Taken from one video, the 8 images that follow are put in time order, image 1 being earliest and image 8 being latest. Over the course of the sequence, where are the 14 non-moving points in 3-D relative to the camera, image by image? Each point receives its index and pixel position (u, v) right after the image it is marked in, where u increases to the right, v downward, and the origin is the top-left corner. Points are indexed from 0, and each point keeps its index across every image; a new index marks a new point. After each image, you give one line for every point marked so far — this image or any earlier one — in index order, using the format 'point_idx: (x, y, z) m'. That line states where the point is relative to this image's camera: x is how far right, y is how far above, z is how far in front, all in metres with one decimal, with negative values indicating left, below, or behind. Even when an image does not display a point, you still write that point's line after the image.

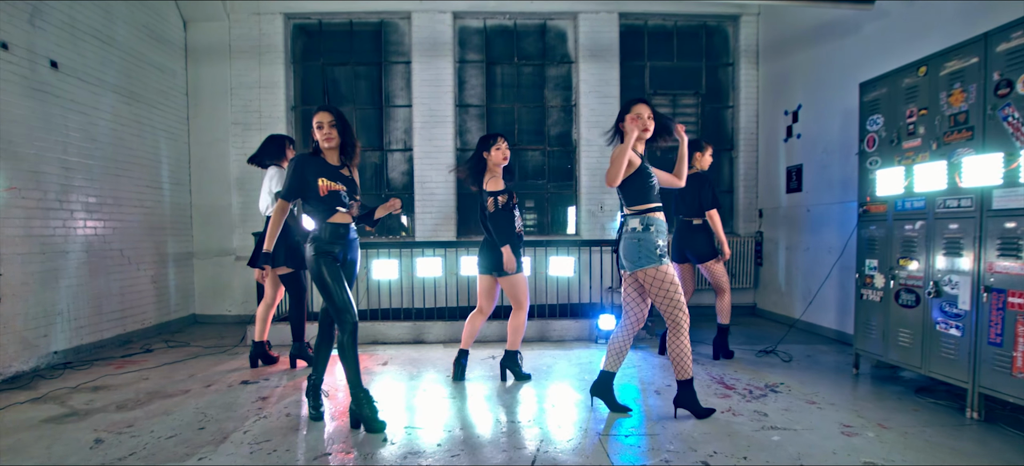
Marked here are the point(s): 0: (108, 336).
0: (-3.0, -0.8, +4.8) m
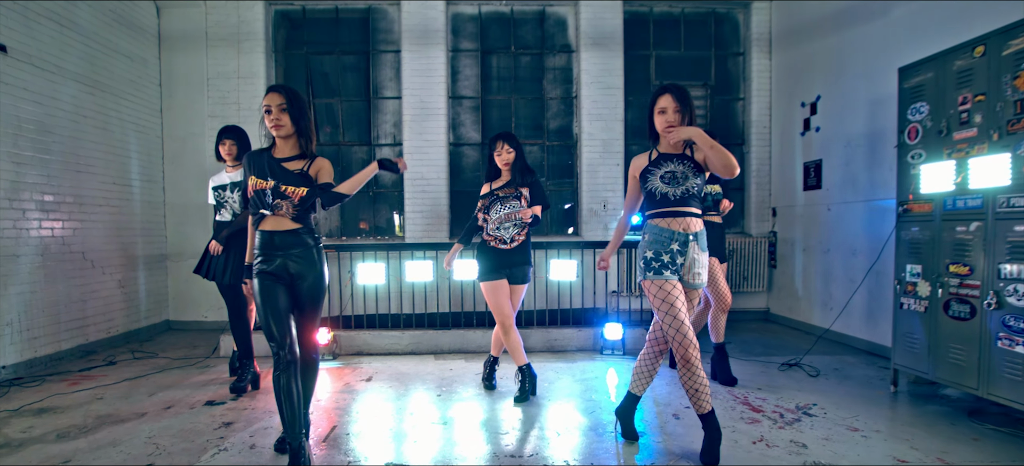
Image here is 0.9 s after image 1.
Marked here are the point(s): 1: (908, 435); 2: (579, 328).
0: (-3.0, -0.8, +4.4) m
1: (+1.7, -0.9, +2.8) m
2: (+0.5, -0.7, +4.7) m
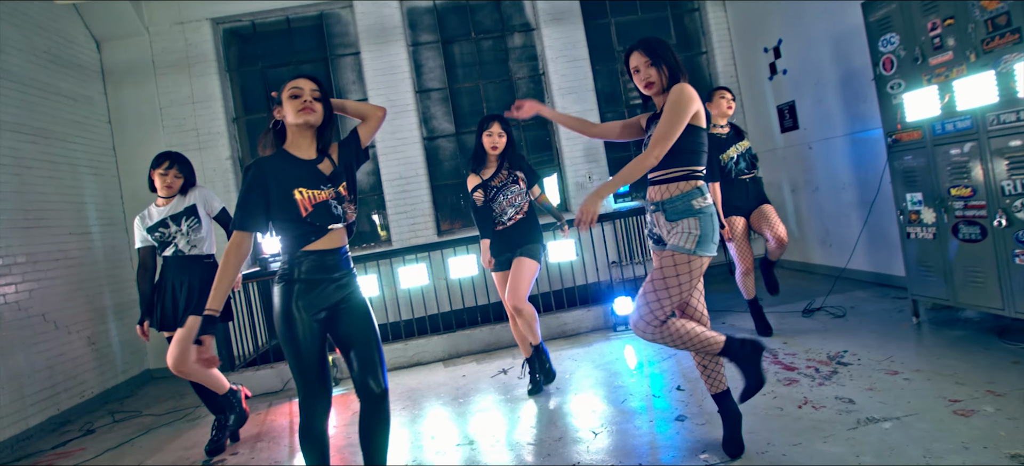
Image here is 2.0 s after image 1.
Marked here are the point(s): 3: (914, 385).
0: (-2.9, -1.2, +4.1) m
1: (+1.8, -0.6, +2.7) m
2: (+0.5, -0.5, +4.6) m
3: (+1.6, -0.6, +2.6) m
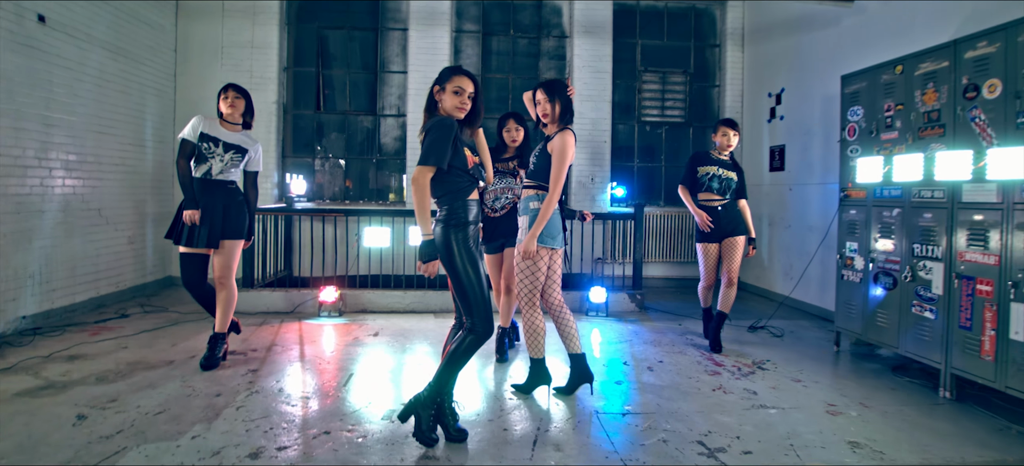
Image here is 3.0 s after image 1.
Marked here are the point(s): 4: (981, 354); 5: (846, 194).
0: (-3.1, -0.5, +4.7) m
1: (+1.7, -0.8, +3.3) m
2: (+0.4, -0.5, +5.2) m
3: (+1.4, -0.8, +3.2) m
4: (+2.1, -0.5, +3.0) m
5: (+2.1, +0.2, +4.0) m
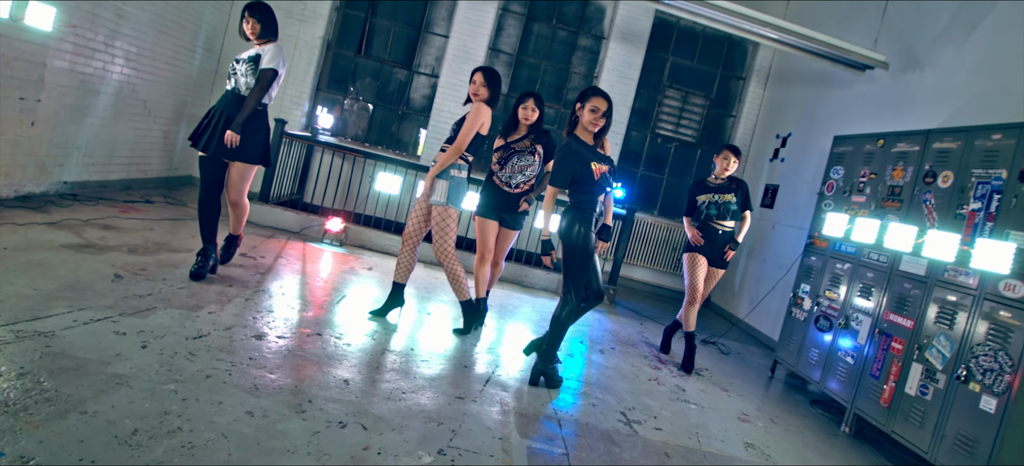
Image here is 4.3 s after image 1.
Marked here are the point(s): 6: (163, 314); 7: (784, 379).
0: (-3.1, +0.4, +5.1) m
1: (+1.4, -1.0, +3.8) m
2: (+0.3, -0.3, +5.7) m
3: (+1.2, -0.9, +3.7) m
4: (+1.9, -0.9, +3.4) m
5: (+2.0, -0.1, +4.5) m
6: (-1.5, -0.3, +2.8) m
7: (+1.9, -1.0, +4.6) m
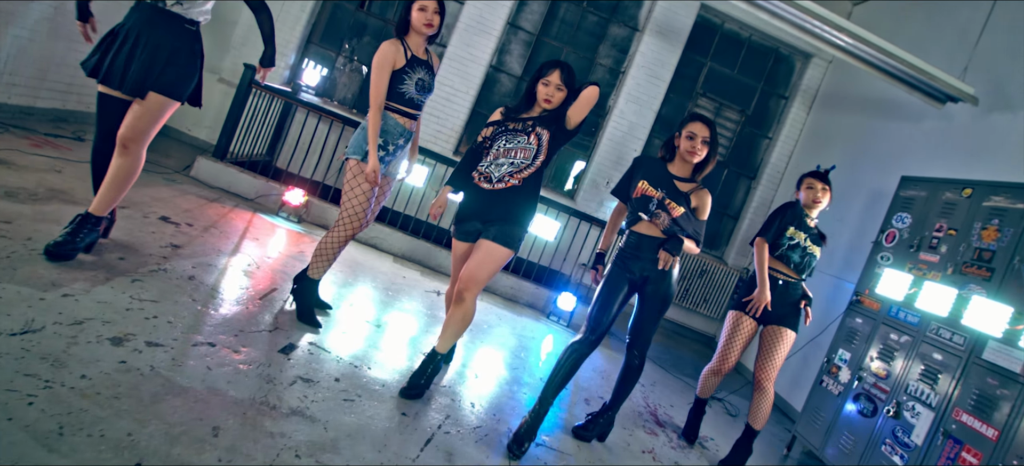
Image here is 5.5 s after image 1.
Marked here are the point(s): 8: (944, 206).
0: (-3.1, +0.8, +4.3) m
1: (+1.2, -1.2, +3.0) m
2: (+0.2, -0.4, +4.9) m
3: (+1.0, -1.1, +2.9) m
4: (+1.7, -1.2, +2.6) m
5: (+1.9, -0.4, +3.7) m
6: (-1.6, -0.2, +2.0) m
7: (+1.6, -1.3, +3.8) m
8: (+2.2, +0.1, +3.3) m
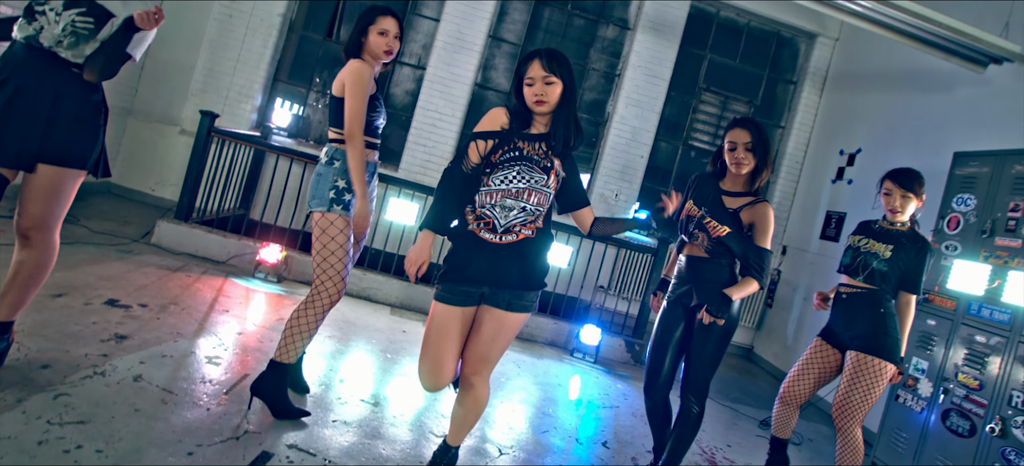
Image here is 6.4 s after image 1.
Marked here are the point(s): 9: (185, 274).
0: (-3.1, +0.3, +3.8) m
1: (+1.4, -1.2, +2.5) m
2: (+0.3, -0.6, +4.3) m
3: (+1.2, -1.2, +2.3) m
4: (+1.9, -1.1, +2.1) m
5: (+2.0, -0.3, +3.1) m
6: (-1.5, -0.5, +1.5) m
7: (+1.8, -1.3, +3.2) m
8: (+2.2, +0.2, +2.8) m
9: (-1.7, -0.2, +3.5) m
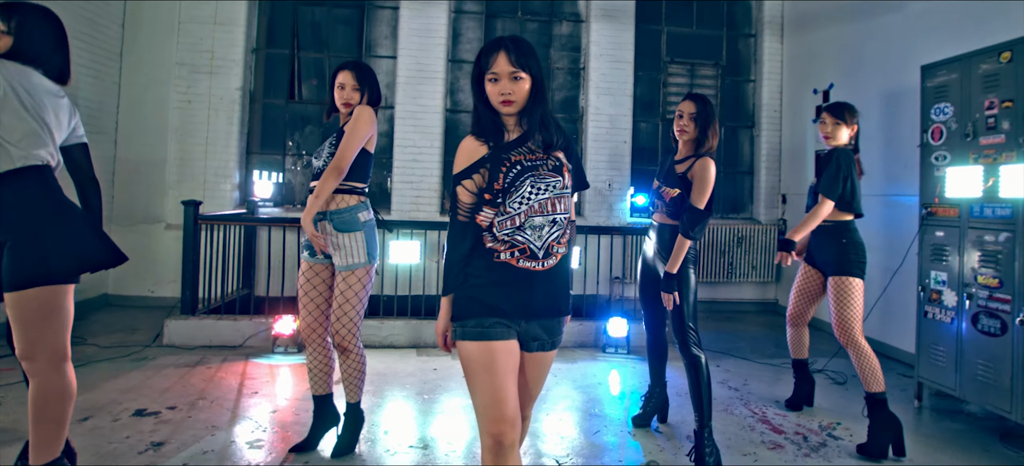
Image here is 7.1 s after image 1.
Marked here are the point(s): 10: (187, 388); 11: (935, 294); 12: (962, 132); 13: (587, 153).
0: (-3.1, -0.5, +3.8) m
1: (+1.7, -0.9, +2.4) m
2: (+0.4, -0.6, +4.3) m
3: (+1.4, -0.9, +2.3) m
4: (+2.1, -0.7, +2.1) m
5: (+2.1, +0.1, +3.1) m
6: (-1.3, -0.9, +1.4) m
7: (+2.1, -0.9, +3.2) m
8: (+2.2, +0.7, +2.8) m
9: (-1.6, -0.7, +3.5) m
10: (-1.5, -0.7, +3.0) m
11: (+2.1, -0.3, +3.1) m
12: (+2.1, +0.5, +2.9) m
13: (+0.6, +0.7, +5.7) m
